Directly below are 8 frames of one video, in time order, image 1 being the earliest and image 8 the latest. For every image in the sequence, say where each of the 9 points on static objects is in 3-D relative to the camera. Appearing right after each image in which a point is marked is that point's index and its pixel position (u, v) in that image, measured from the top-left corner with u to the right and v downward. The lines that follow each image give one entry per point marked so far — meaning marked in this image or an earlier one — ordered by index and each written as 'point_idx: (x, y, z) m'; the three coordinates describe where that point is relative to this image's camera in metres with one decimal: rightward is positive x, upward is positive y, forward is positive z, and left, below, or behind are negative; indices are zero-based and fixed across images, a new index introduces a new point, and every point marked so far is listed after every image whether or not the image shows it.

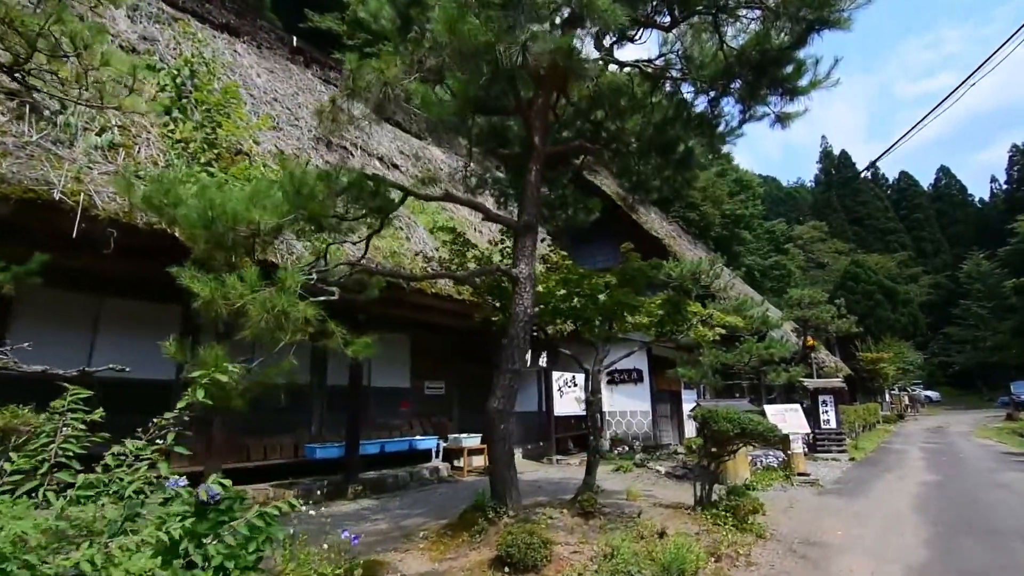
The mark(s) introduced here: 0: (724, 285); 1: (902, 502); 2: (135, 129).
0: (+3.9, 0.0, +10.9) m
1: (+4.9, -2.7, +7.4) m
2: (-4.5, +1.9, +7.0) m
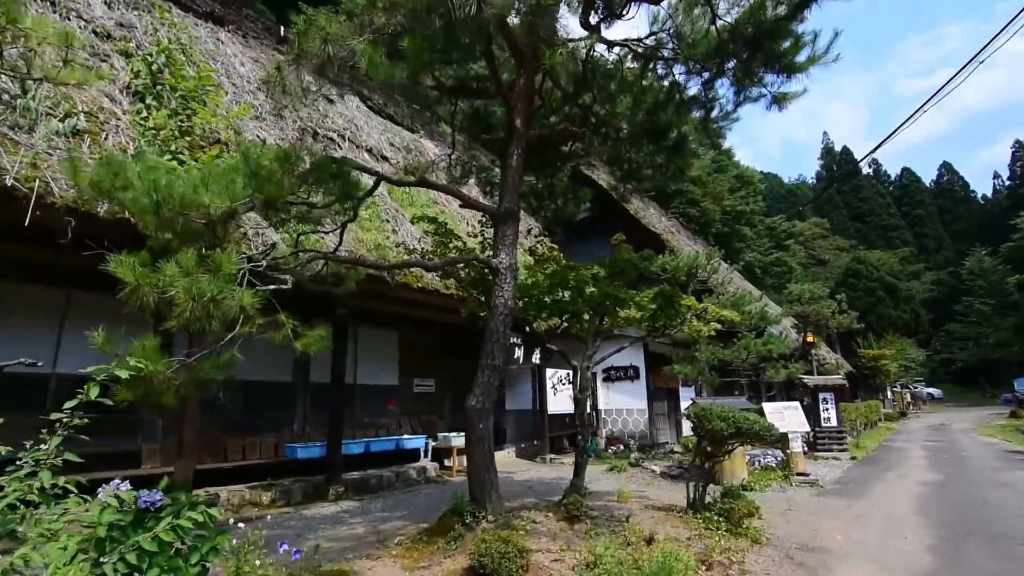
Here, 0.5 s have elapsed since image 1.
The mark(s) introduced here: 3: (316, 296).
0: (+3.8, +0.1, +10.6) m
1: (+4.8, -2.6, +7.1) m
2: (-4.7, +2.0, +6.7) m
3: (-2.2, -0.1, +6.5) m
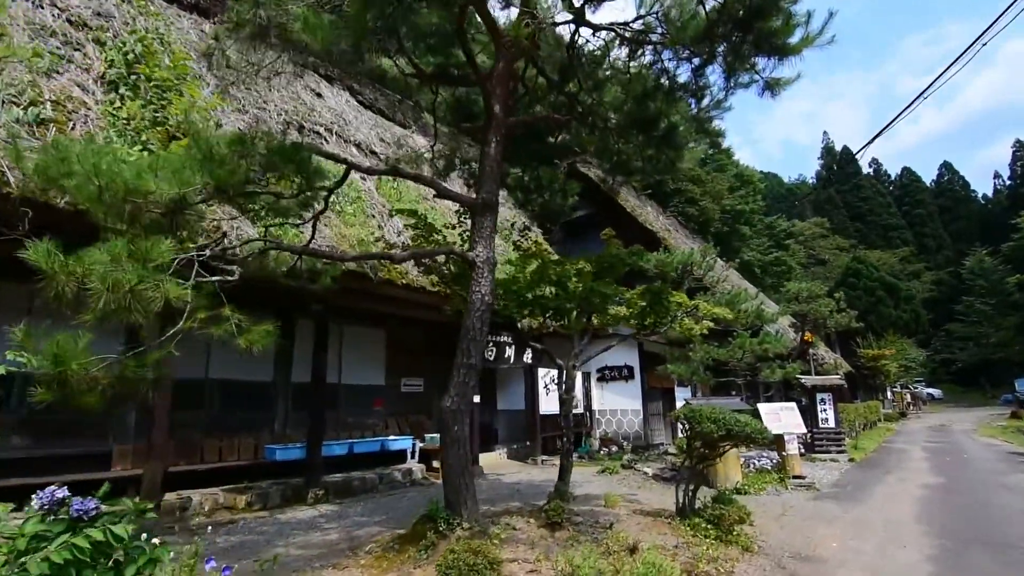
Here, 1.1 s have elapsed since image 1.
0: (+3.6, +0.2, +10.4) m
1: (+4.6, -2.6, +6.9) m
2: (-4.8, +2.0, +6.4) m
3: (-2.4, 0.0, +6.3) m
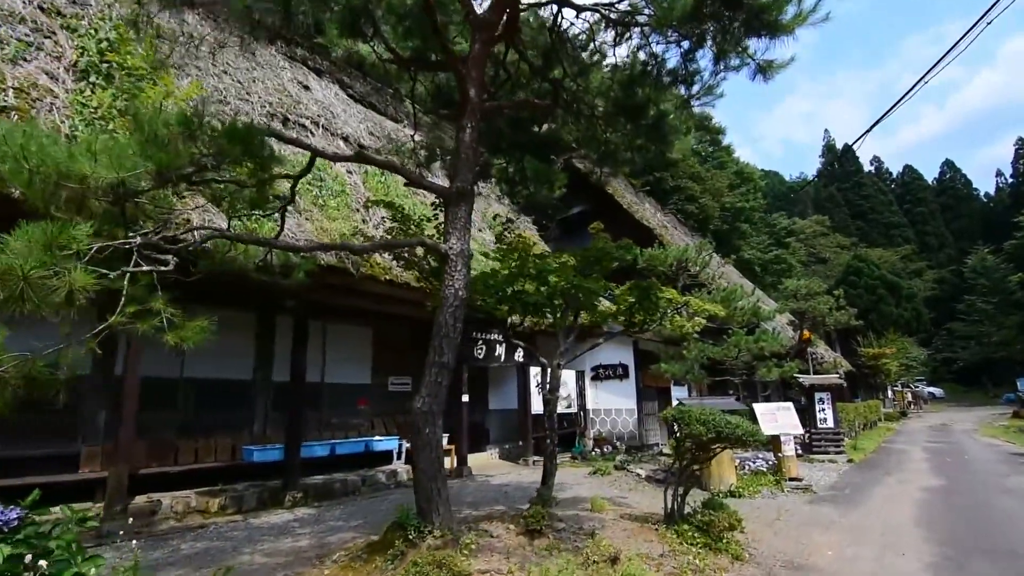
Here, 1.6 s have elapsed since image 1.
0: (+3.4, +0.2, +10.1) m
1: (+4.4, -2.5, +6.6) m
2: (-5.0, +2.1, +6.2) m
3: (-2.6, 0.0, +6.0) m
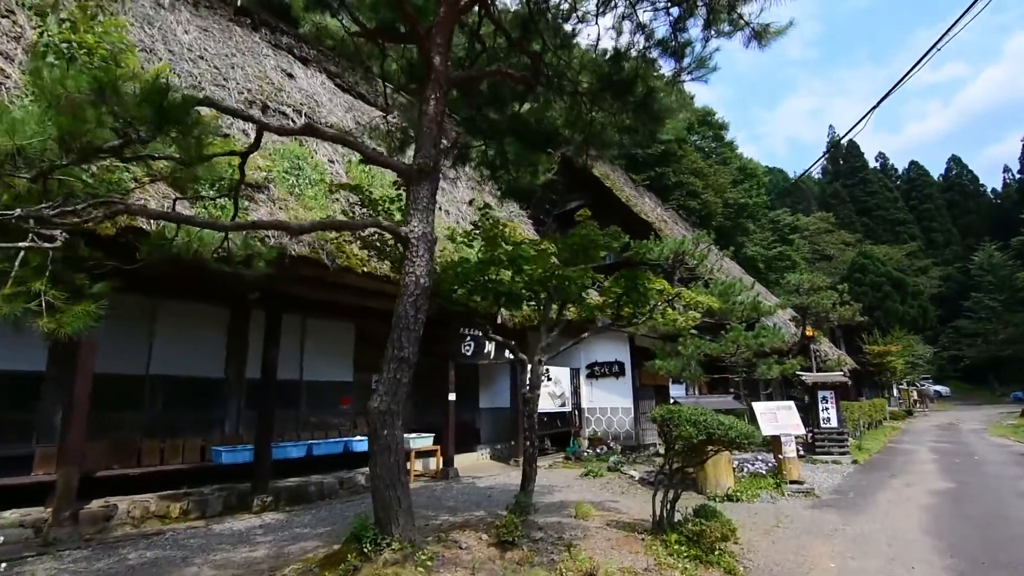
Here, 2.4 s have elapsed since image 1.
0: (+3.3, +0.3, +9.7) m
1: (+4.2, -2.4, +6.2) m
2: (-5.2, +2.2, +5.8) m
3: (-2.8, +0.1, +5.6) m
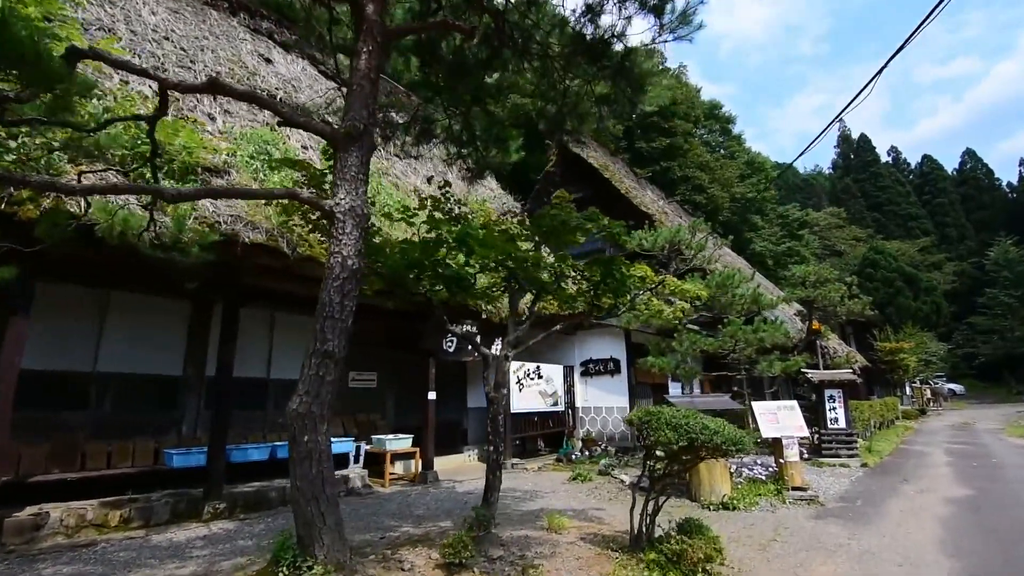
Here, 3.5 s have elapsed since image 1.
0: (+3.0, +0.5, +9.1) m
1: (+3.9, -2.3, +5.6) m
2: (-5.5, +2.2, +5.3) m
3: (-3.1, +0.2, +5.1) m
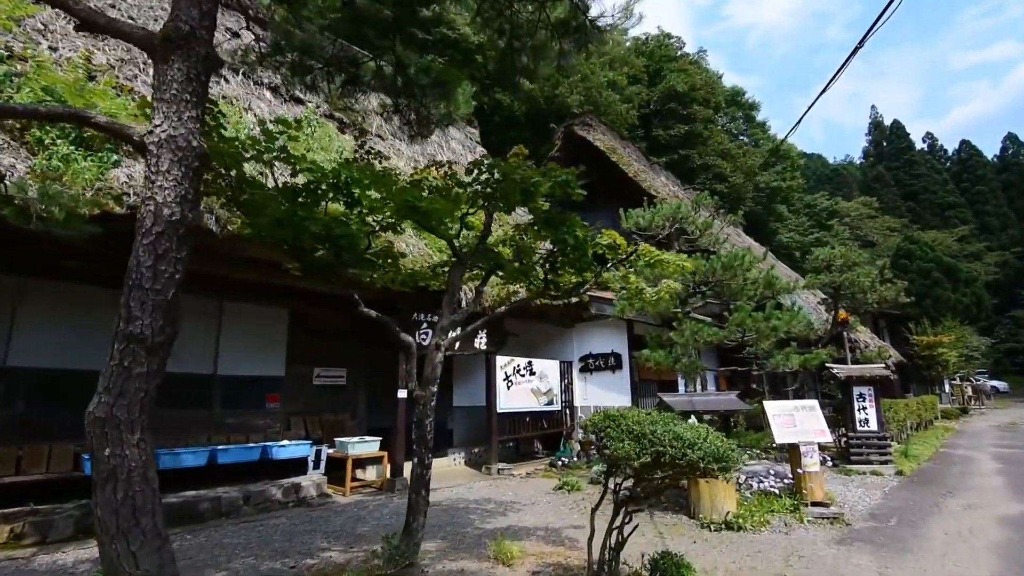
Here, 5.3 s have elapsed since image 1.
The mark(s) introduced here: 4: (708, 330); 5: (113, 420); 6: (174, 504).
0: (+2.8, +0.7, +8.0) m
1: (+3.5, -2.1, +4.5) m
2: (-5.9, +2.4, +4.6) m
3: (-3.5, +0.3, +4.3) m
4: (+2.5, -0.5, +7.3) m
5: (-1.6, -0.5, +2.4) m
6: (-3.2, -2.1, +5.6) m
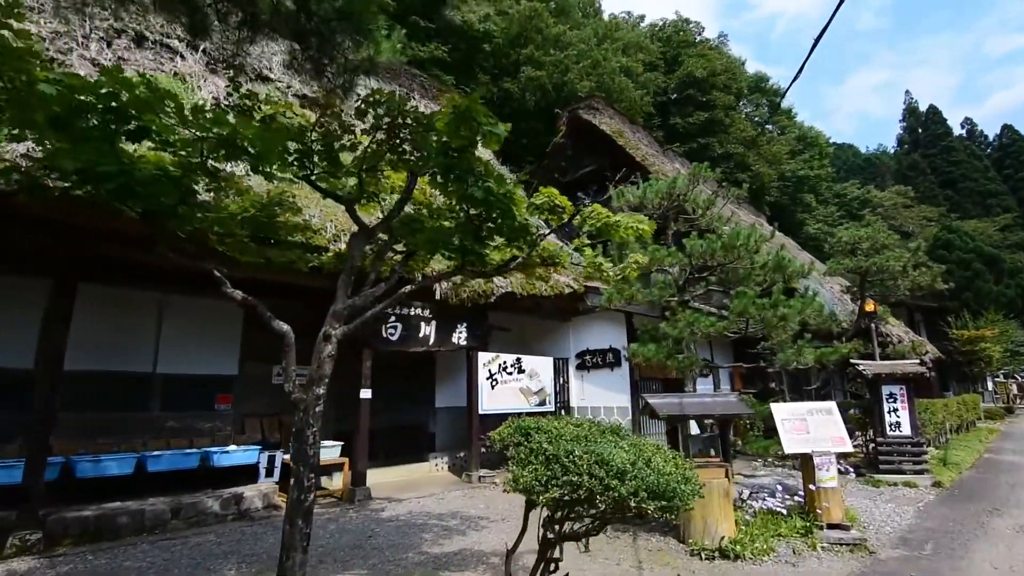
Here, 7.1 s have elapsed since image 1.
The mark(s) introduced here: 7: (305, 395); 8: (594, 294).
0: (+2.5, +0.9, +7.1) m
1: (+3.1, -1.9, +3.5) m
2: (-6.4, +2.5, +4.0) m
3: (-3.9, +0.5, +3.6) m
4: (+2.2, -0.4, +6.4) m
5: (-2.1, -0.4, +1.6) m
6: (-3.6, -2.0, +4.9) m
7: (-1.0, -0.5, +3.0) m
8: (+1.4, -0.3, +9.1) m
